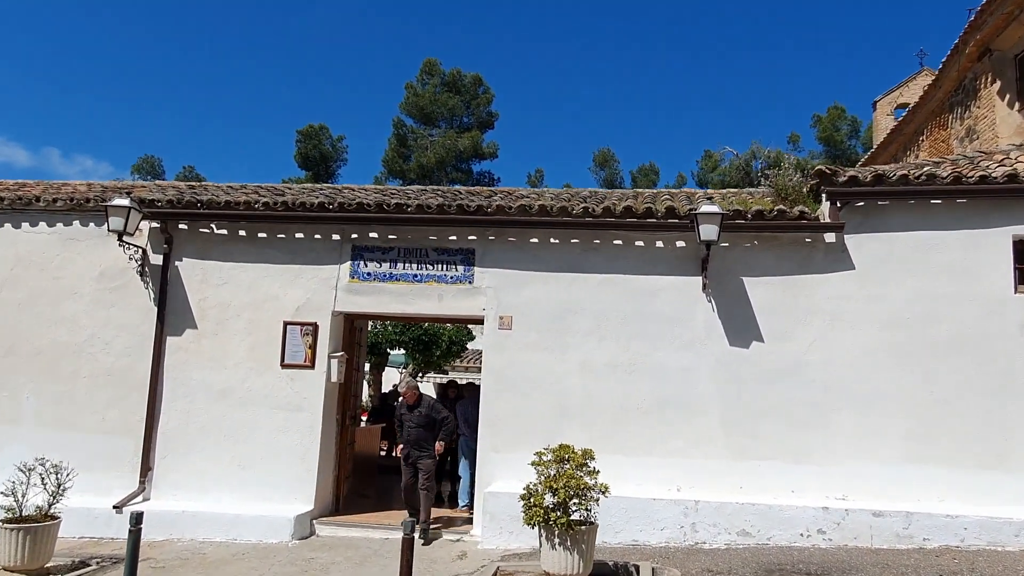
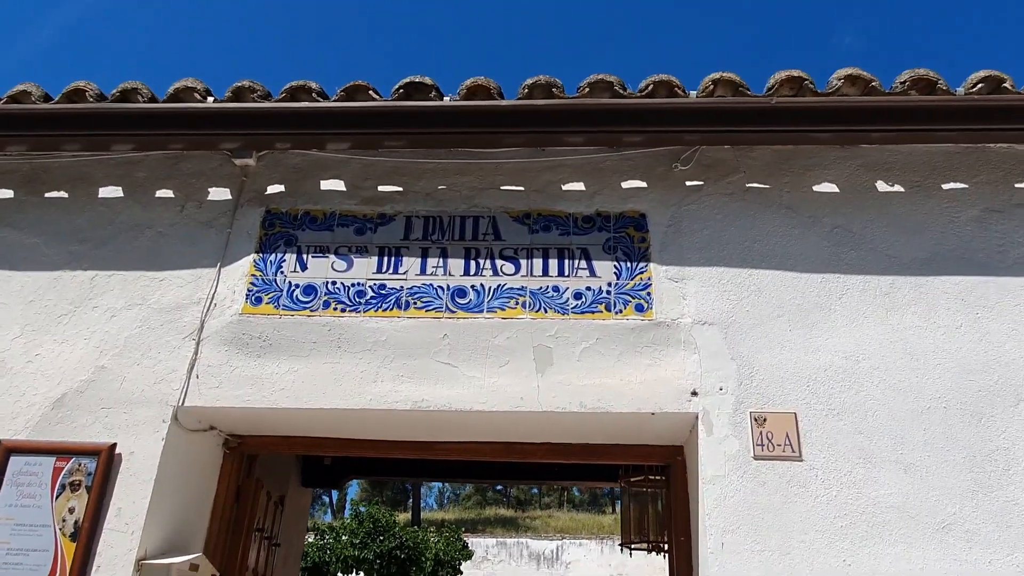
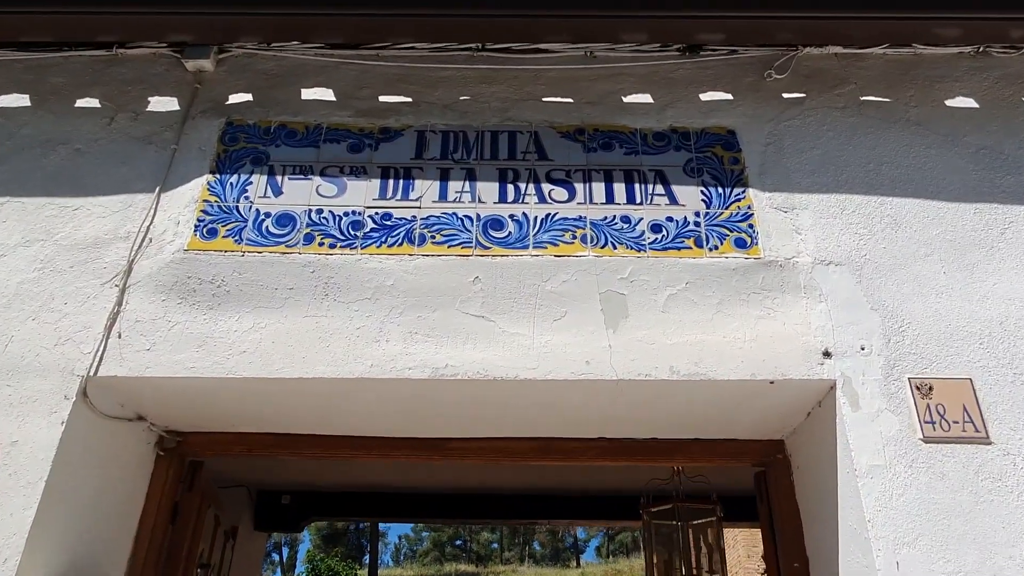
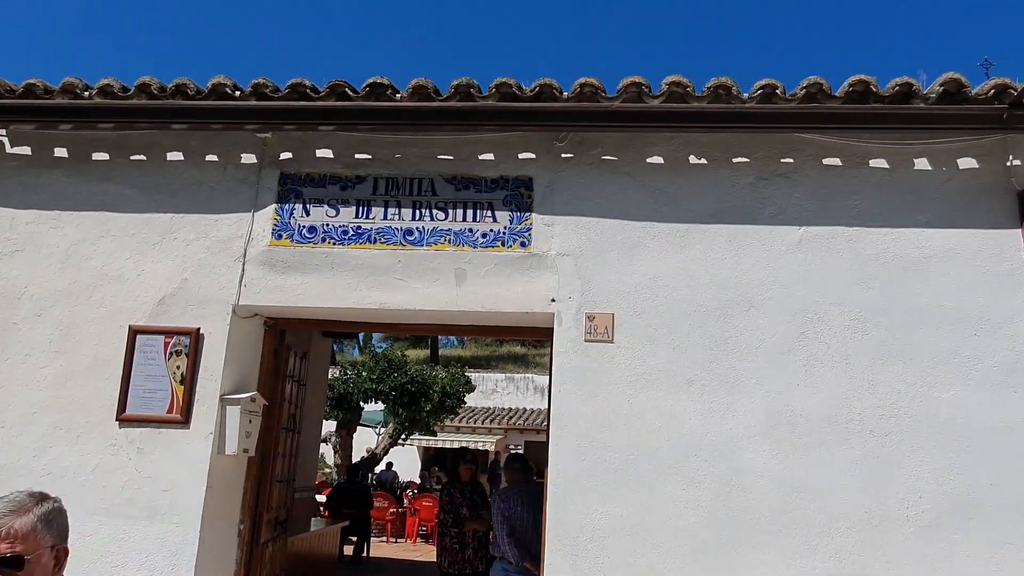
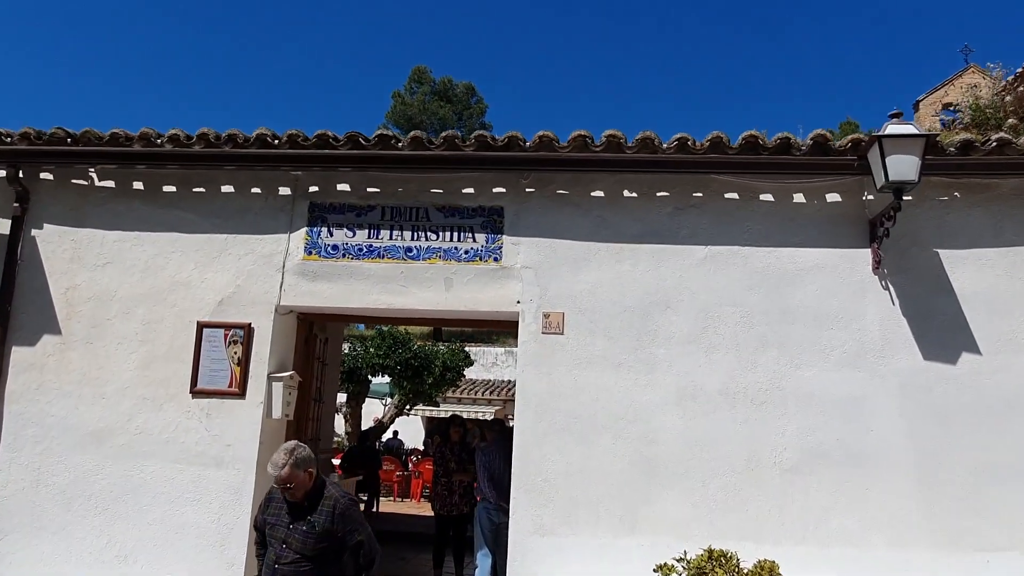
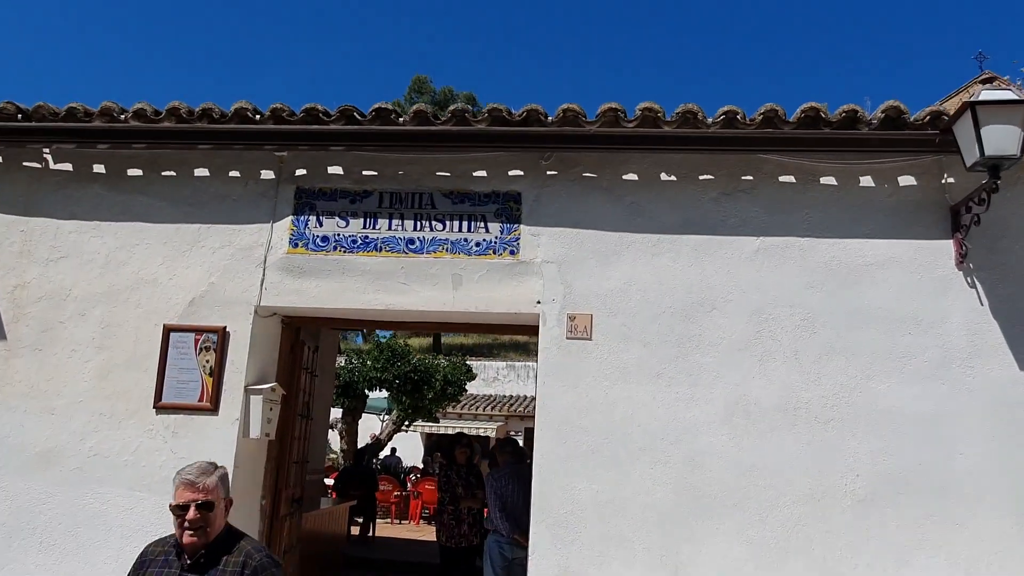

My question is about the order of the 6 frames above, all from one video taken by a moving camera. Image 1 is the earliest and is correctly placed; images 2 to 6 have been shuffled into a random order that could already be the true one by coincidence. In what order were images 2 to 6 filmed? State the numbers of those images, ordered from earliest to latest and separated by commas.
5, 6, 4, 2, 3
